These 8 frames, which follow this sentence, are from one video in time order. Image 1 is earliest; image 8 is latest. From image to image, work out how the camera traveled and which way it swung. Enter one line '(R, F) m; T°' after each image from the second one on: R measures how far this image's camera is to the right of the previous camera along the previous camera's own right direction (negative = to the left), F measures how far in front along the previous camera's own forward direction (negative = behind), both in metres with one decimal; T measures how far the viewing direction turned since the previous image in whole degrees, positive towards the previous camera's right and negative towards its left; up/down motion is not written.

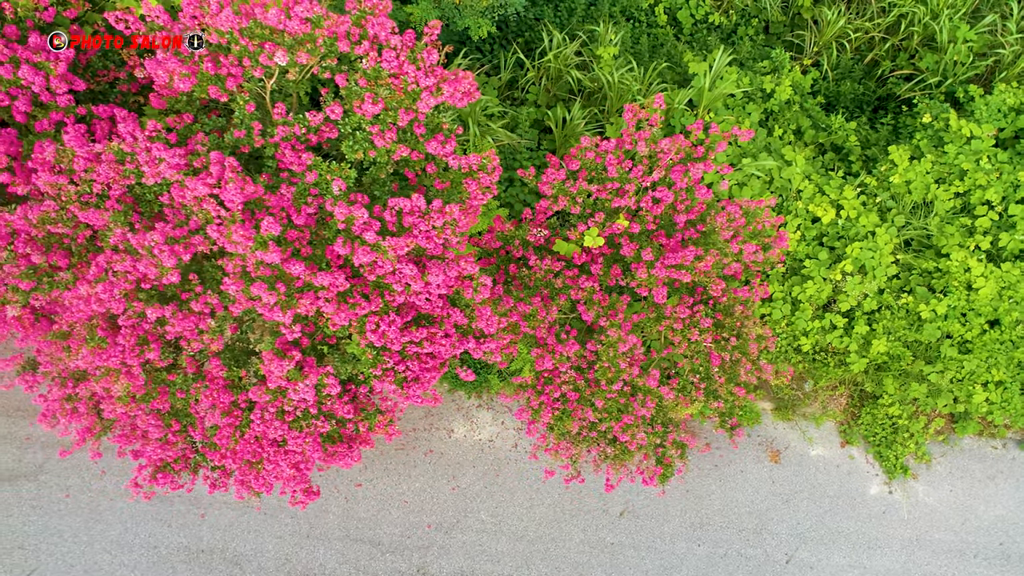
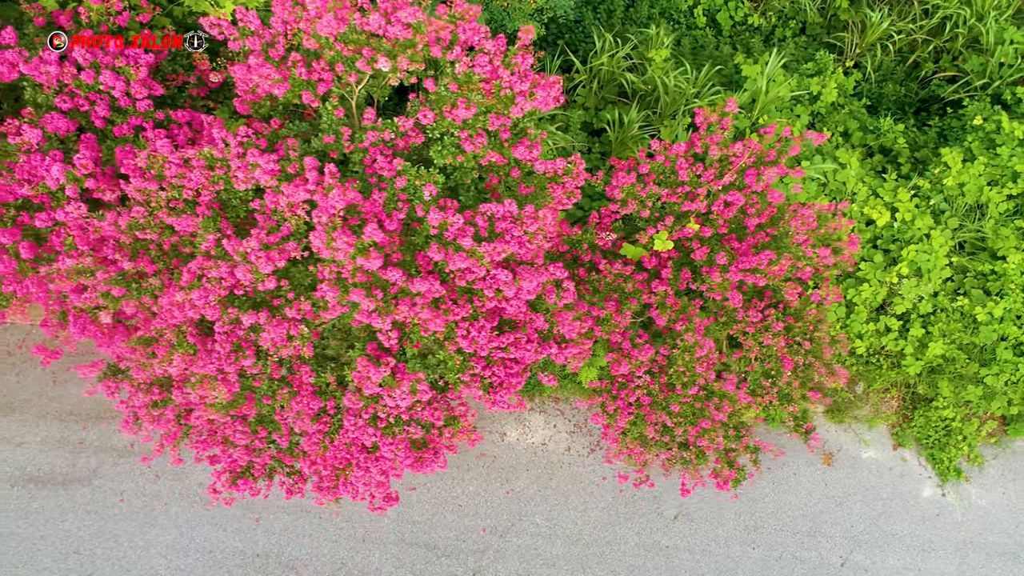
(-0.5, 0.0) m; 0°
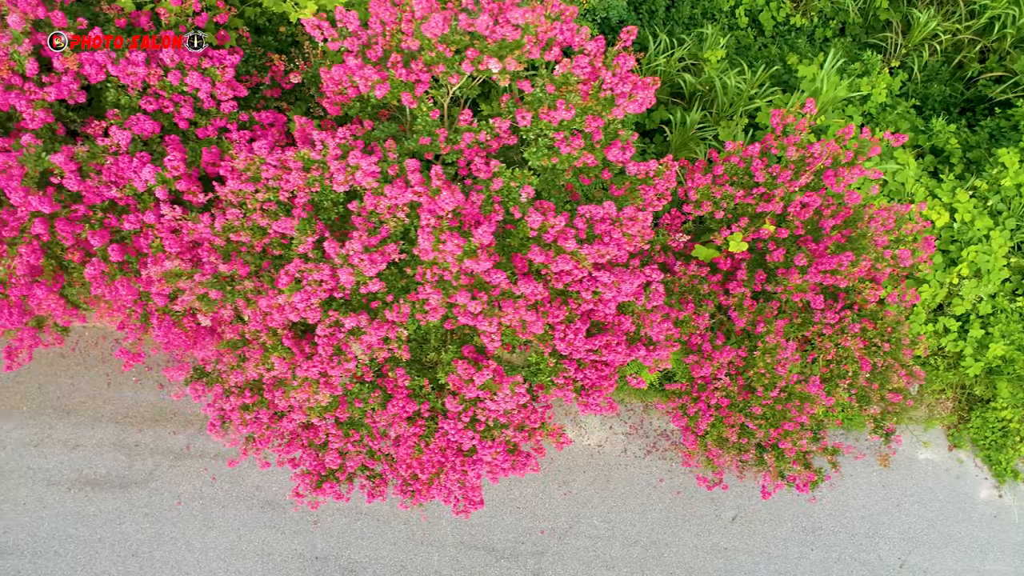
(-0.5, 0.0) m; 0°
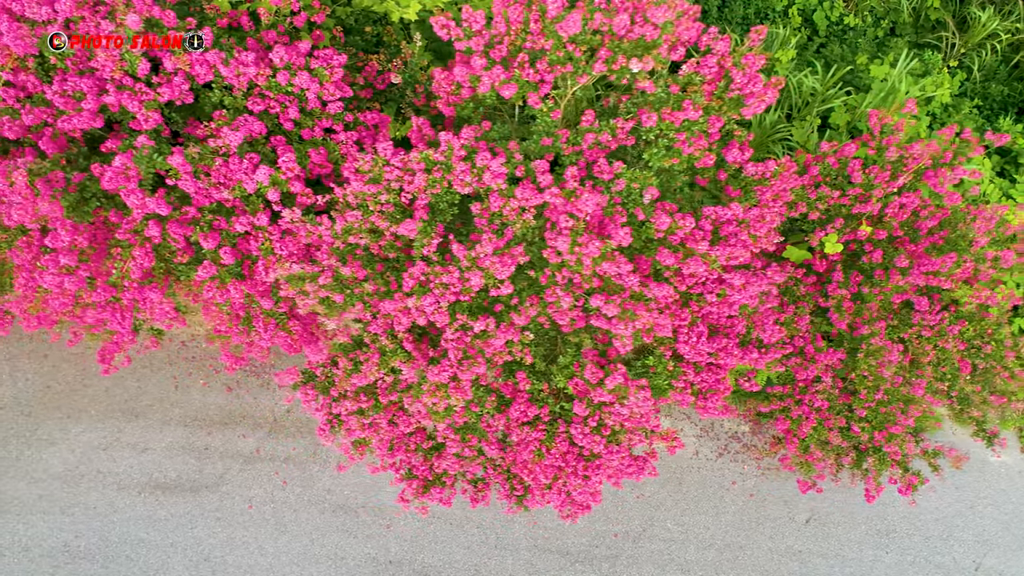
(-0.6, 0.0) m; 0°
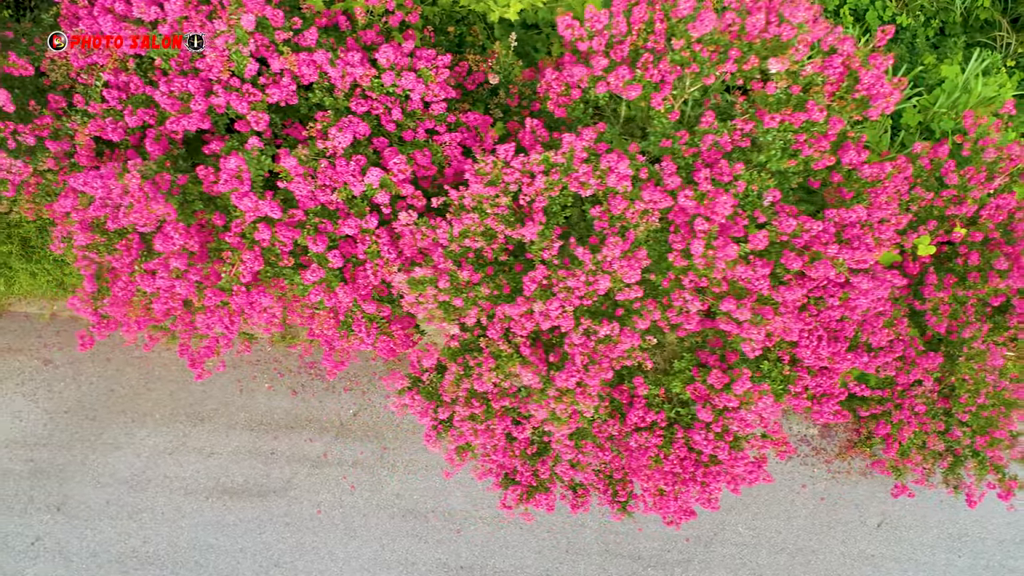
(-0.6, +0.1) m; 0°
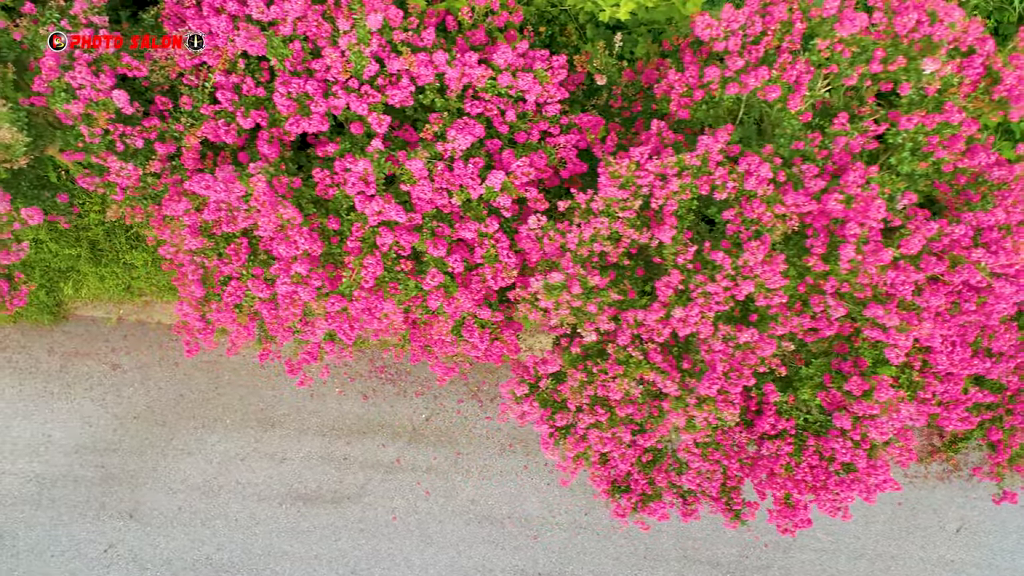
(-0.6, +0.1) m; 0°
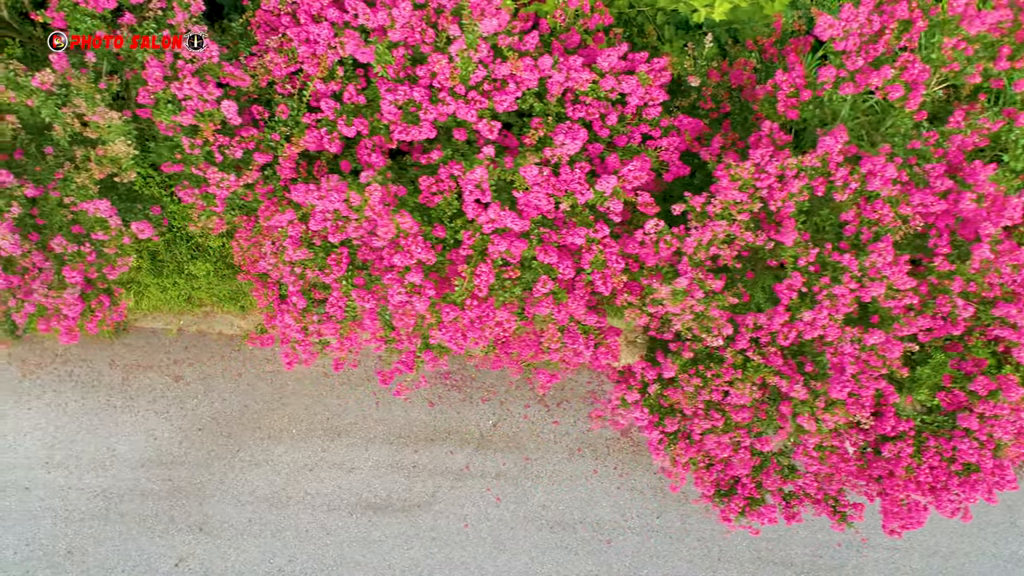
(-0.6, 0.0) m; 0°
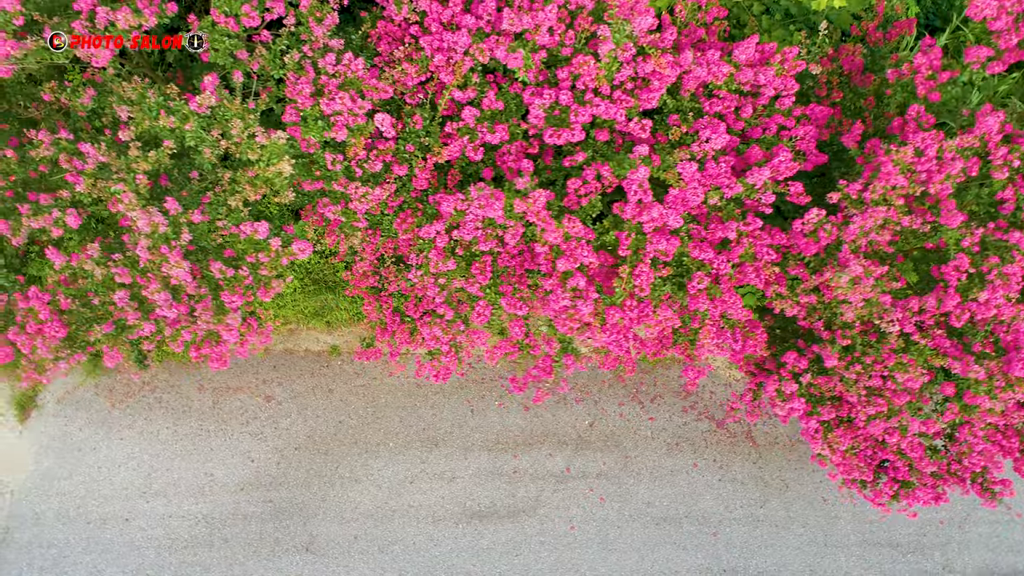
(-0.8, 0.0) m; +1°
